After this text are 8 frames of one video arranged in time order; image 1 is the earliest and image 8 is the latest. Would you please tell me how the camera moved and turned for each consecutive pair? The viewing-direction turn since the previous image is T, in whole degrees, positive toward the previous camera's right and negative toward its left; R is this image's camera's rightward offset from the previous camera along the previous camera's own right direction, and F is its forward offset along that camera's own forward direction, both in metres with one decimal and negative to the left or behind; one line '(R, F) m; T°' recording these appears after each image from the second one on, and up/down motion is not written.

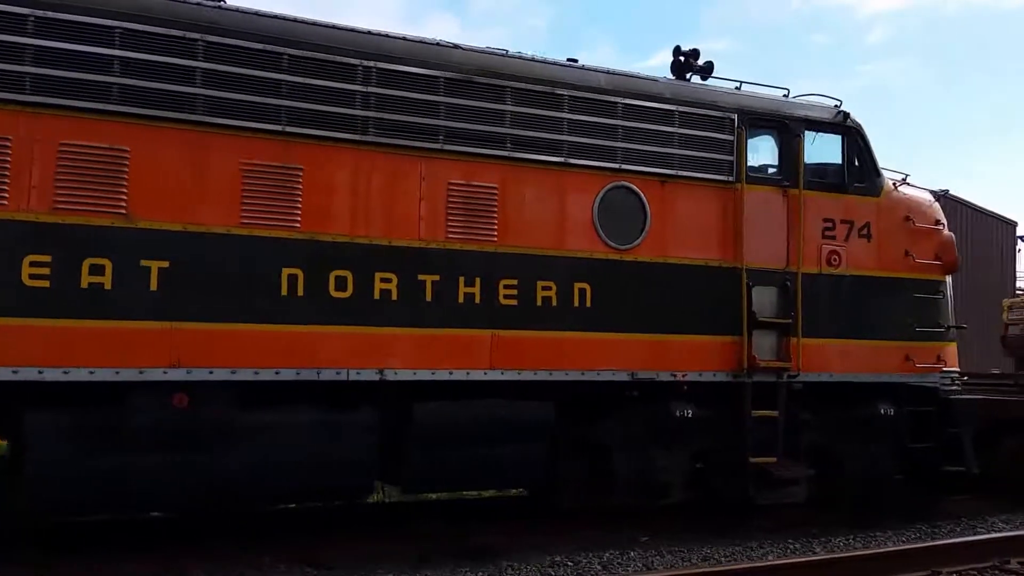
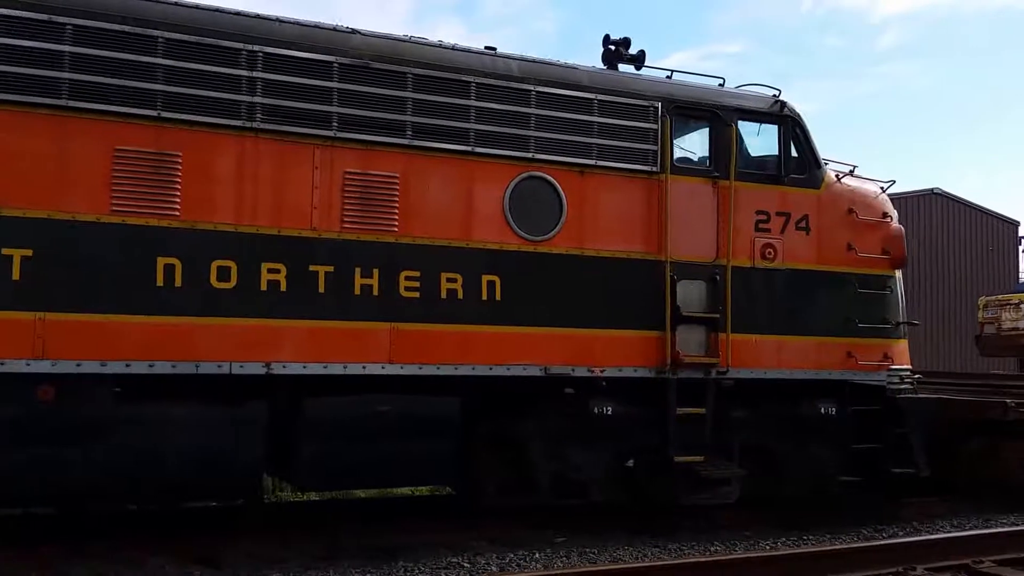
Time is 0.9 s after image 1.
(+0.7, +0.2) m; -1°
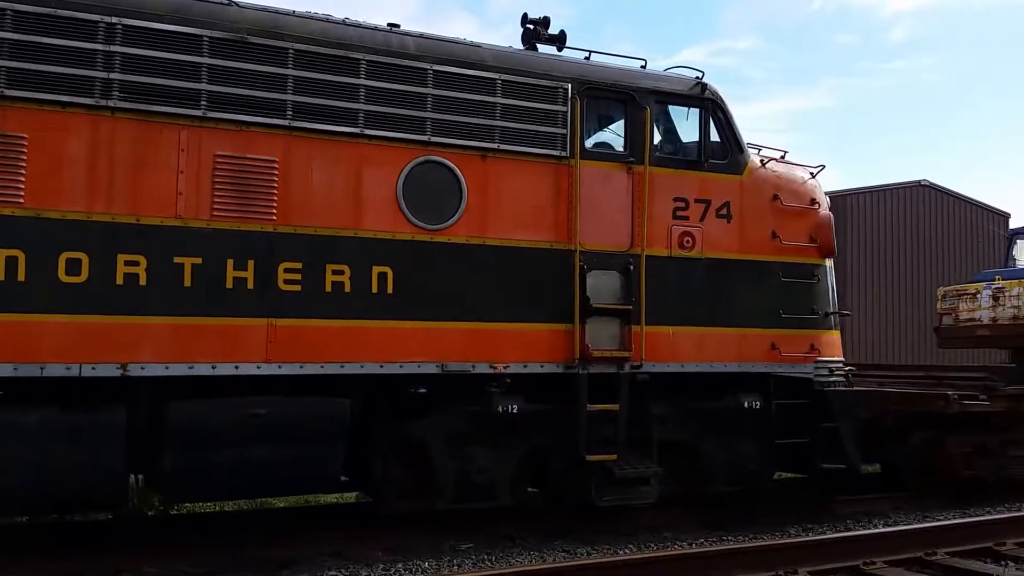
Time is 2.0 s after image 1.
(+0.5, +0.3) m; +2°
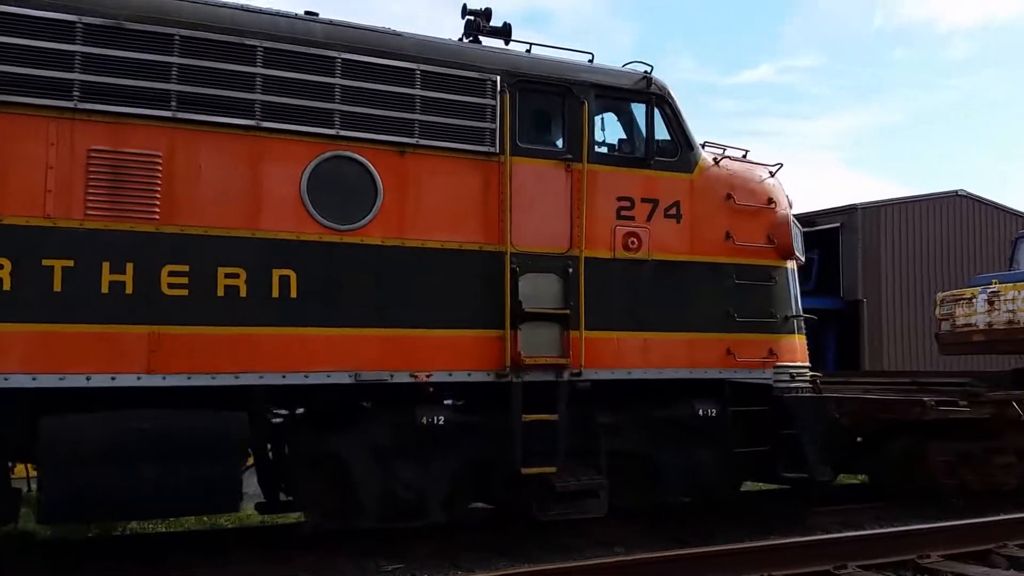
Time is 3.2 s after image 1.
(+0.6, +0.4) m; -1°
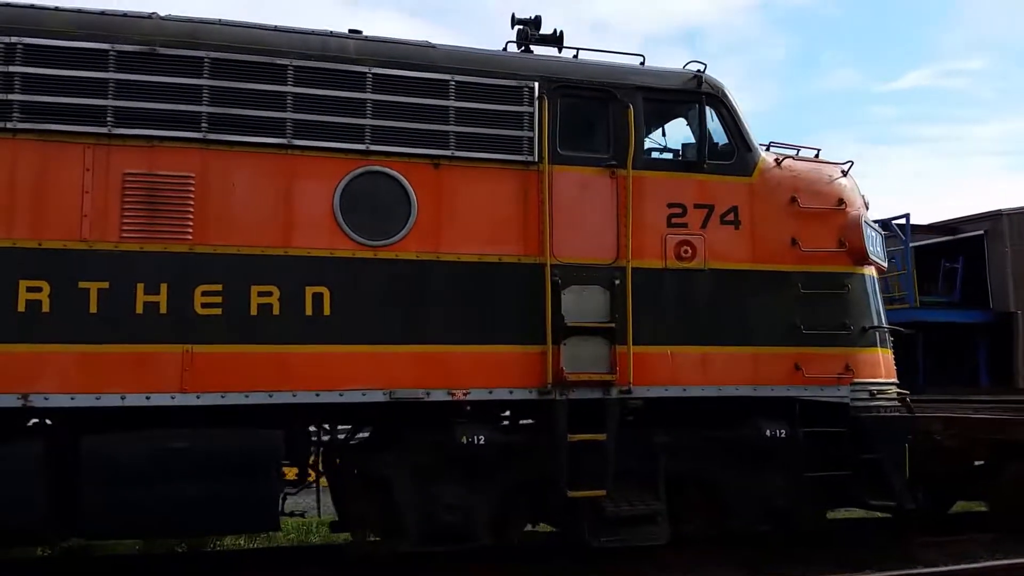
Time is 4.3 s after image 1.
(+0.5, +0.3) m; -8°
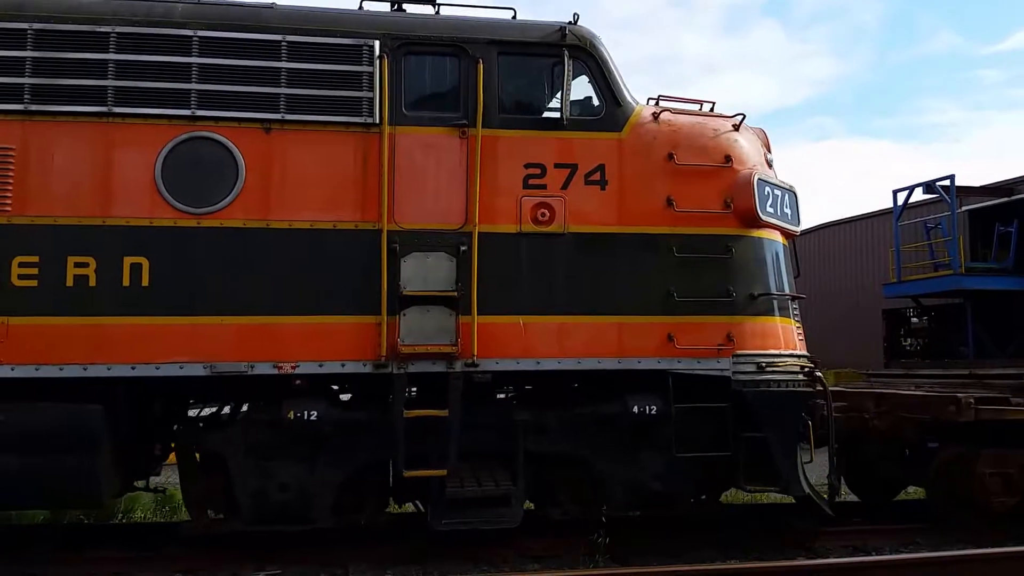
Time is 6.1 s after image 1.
(+1.5, +0.4) m; -6°
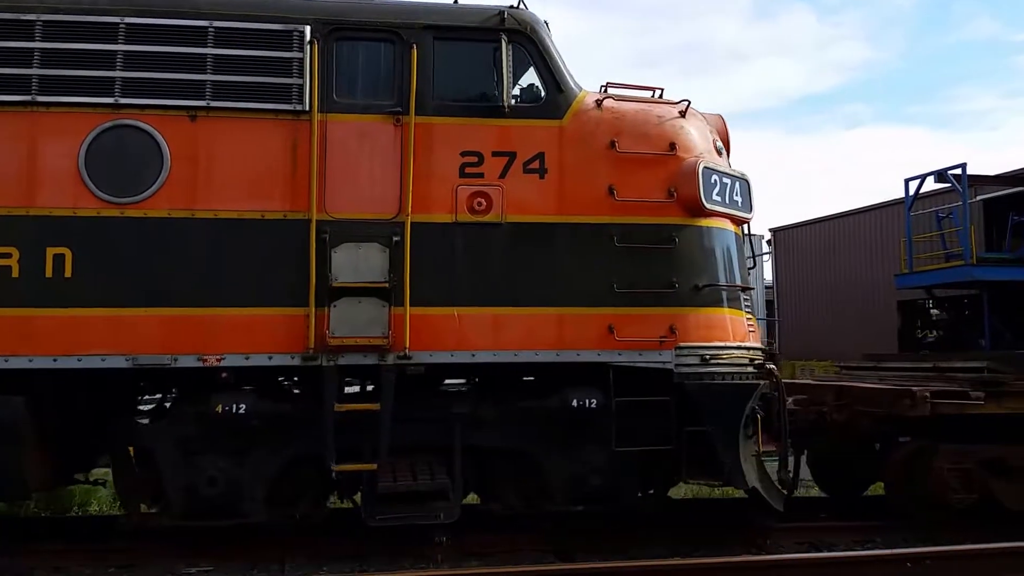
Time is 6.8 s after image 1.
(+0.5, +0.1) m; -1°
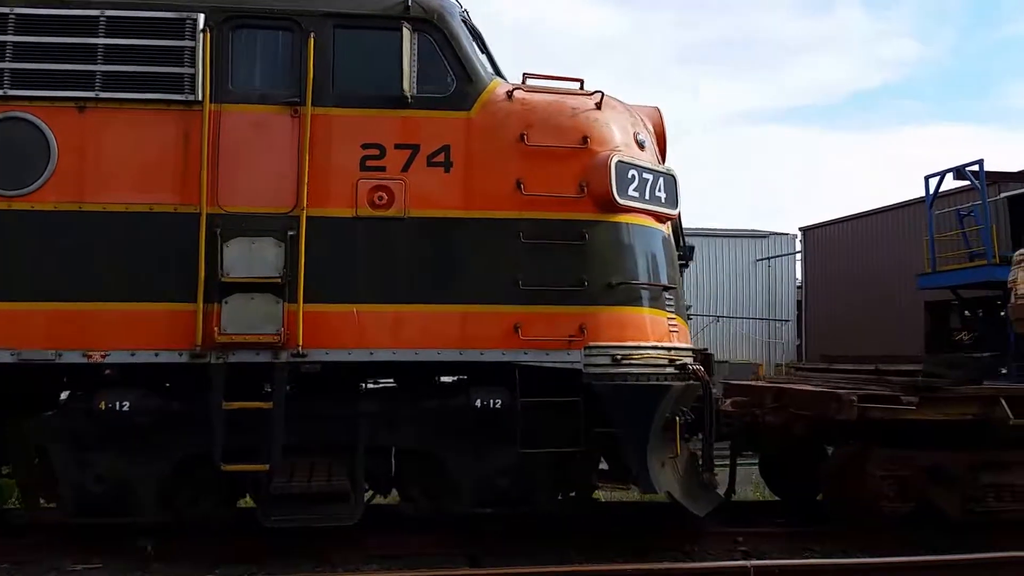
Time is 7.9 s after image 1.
(+0.8, +0.2) m; -2°
